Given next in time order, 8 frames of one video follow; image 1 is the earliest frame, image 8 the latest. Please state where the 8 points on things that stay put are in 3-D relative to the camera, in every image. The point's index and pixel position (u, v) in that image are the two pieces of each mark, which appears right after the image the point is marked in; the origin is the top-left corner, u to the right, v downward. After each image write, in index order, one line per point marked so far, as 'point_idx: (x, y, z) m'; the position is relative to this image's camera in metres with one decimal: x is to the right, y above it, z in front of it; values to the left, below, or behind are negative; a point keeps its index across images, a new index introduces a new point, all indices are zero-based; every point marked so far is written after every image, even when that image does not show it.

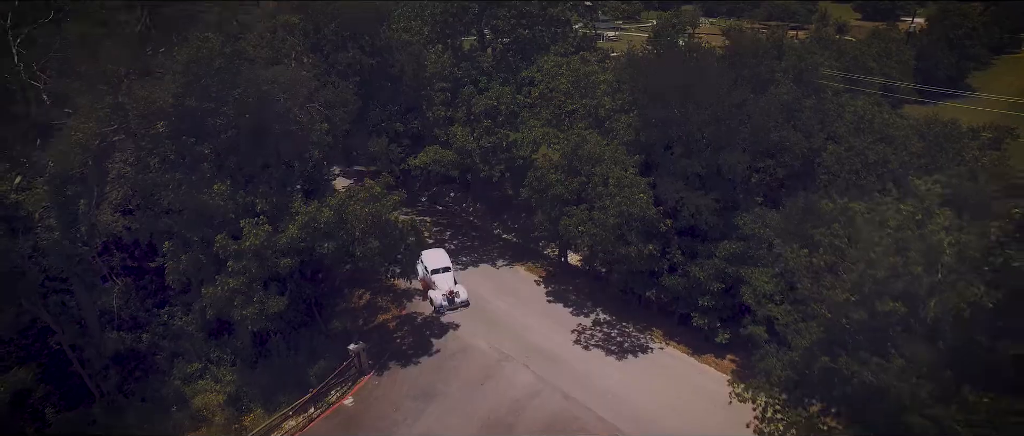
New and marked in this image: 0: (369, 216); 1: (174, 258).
0: (-8.1, +0.4, +20.4) m
1: (-18.7, -2.1, +20.1) m
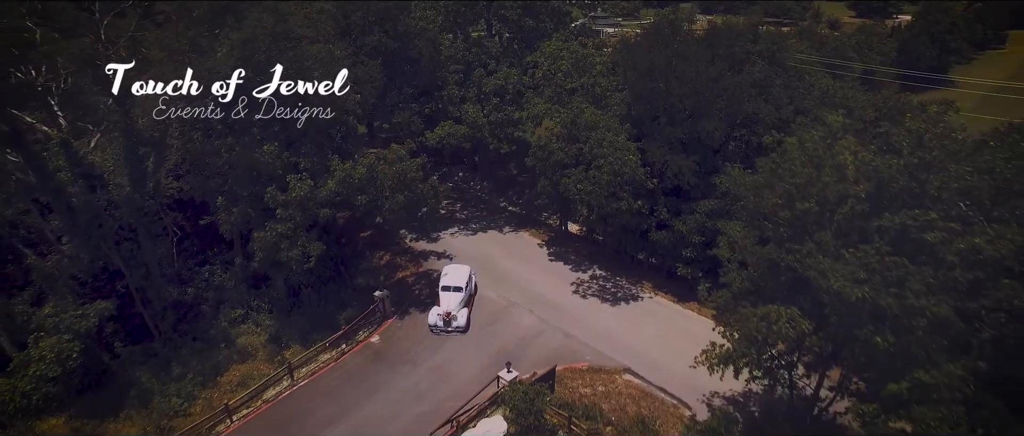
0: (-7.6, +3.0, +23.5) m
1: (-18.2, +0.6, +23.2) m
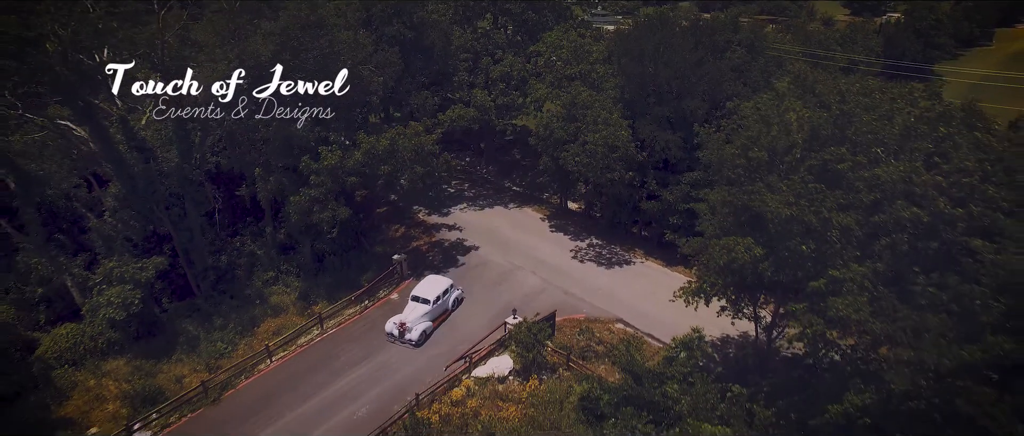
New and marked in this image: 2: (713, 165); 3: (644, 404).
0: (-7.2, +5.3, +26.3) m
1: (-17.8, +2.9, +26.1) m
2: (+11.1, +2.9, +19.7) m
3: (+5.8, -8.0, +15.5) m
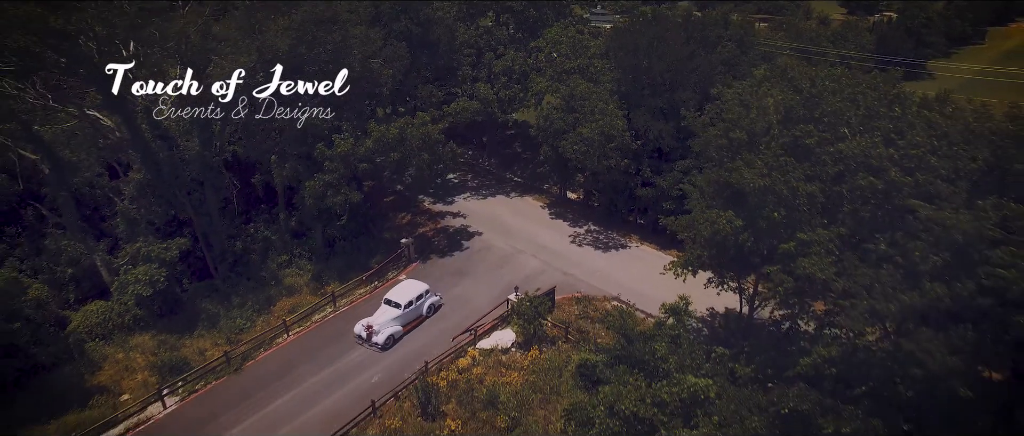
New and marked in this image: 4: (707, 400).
0: (-7.1, +6.5, +27.9) m
1: (-17.7, +4.1, +27.7) m
2: (+11.3, +4.1, +21.2) m
3: (+5.9, -6.9, +17.0) m
4: (+8.4, -7.8, +15.3) m
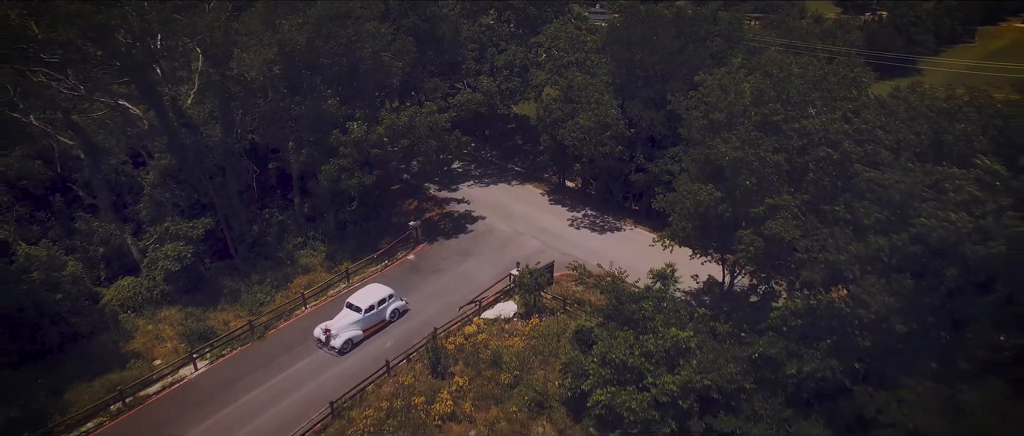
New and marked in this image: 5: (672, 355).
0: (-6.9, +7.9, +29.8) m
1: (-17.5, +5.5, +29.6) m
2: (+11.4, +5.5, +23.1) m
3: (+6.1, -5.4, +19.0) m
4: (+8.5, -6.3, +17.2) m
5: (+7.8, -6.6, +17.3) m
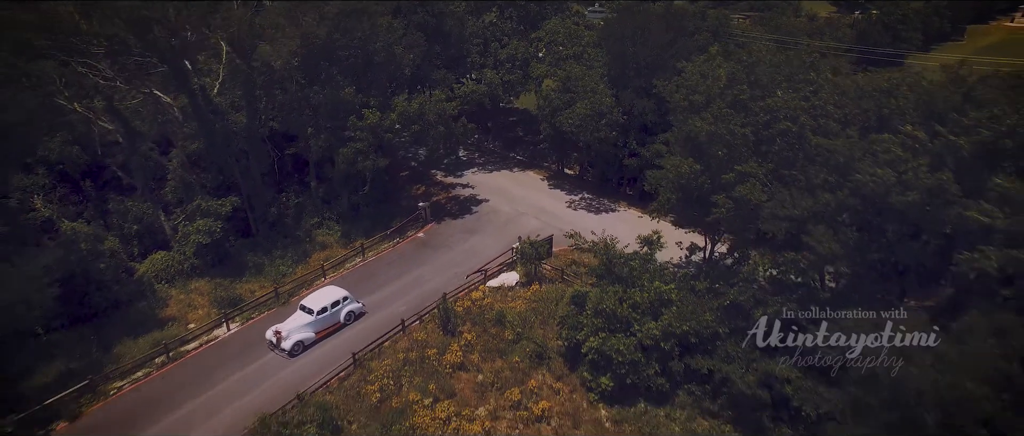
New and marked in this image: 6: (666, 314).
0: (-6.7, +9.6, +32.2) m
1: (-17.3, +7.3, +32.0) m
2: (+11.6, +7.2, +25.5) m
3: (+6.2, -3.7, +21.4) m
4: (+8.7, -4.6, +19.6) m
5: (+7.9, -4.8, +19.7) m
6: (+8.3, -5.2, +19.4) m
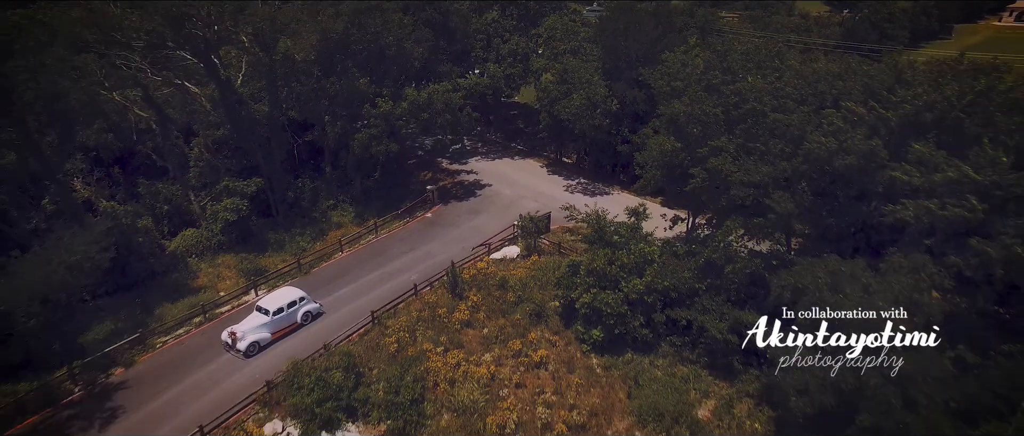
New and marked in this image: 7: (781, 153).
0: (-6.6, +11.5, +34.9) m
1: (-17.2, +9.1, +34.7) m
2: (+11.7, +9.1, +28.2) m
3: (+6.4, -1.8, +24.0) m
4: (+8.8, -2.7, +22.3) m
5: (+8.1, -3.0, +22.4) m
6: (+8.4, -3.3, +22.0) m
7: (+14.7, +3.5, +19.5) m
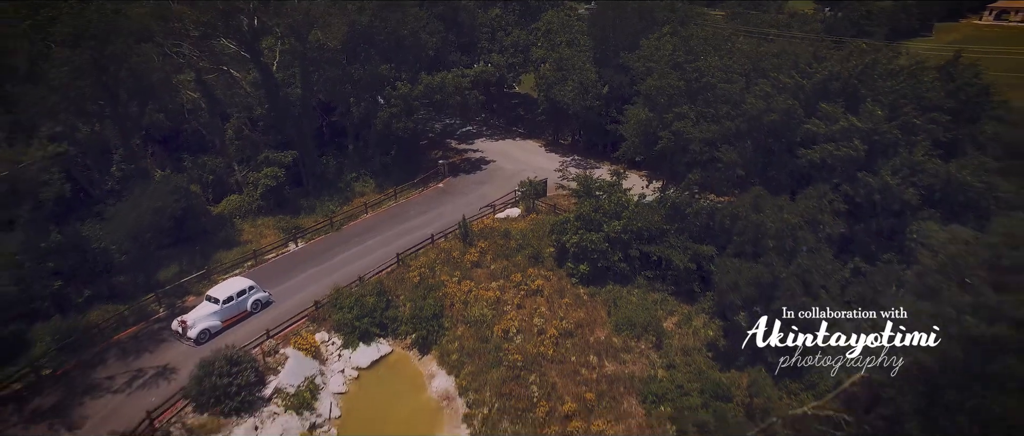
0: (-6.4, +14.9, +39.8) m
1: (-17.0, +12.6, +39.6) m
2: (+11.9, +12.5, +33.1) m
3: (+6.5, +1.6, +28.9) m
4: (+9.0, +0.7, +27.2) m
5: (+8.2, +0.4, +27.3) m
6: (+8.6, +0.1, +26.9) m
7: (+14.9, +6.9, +24.4) m
